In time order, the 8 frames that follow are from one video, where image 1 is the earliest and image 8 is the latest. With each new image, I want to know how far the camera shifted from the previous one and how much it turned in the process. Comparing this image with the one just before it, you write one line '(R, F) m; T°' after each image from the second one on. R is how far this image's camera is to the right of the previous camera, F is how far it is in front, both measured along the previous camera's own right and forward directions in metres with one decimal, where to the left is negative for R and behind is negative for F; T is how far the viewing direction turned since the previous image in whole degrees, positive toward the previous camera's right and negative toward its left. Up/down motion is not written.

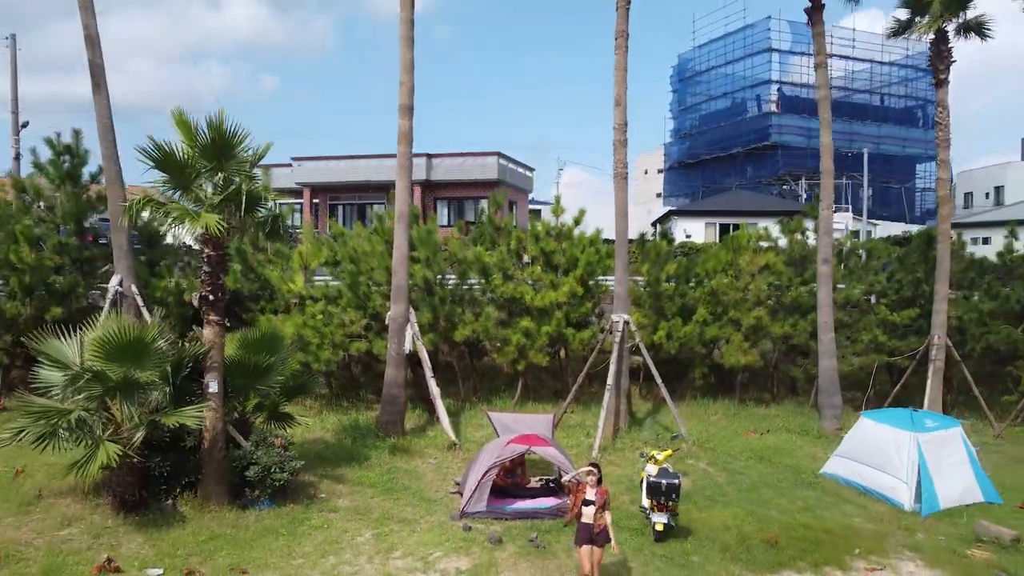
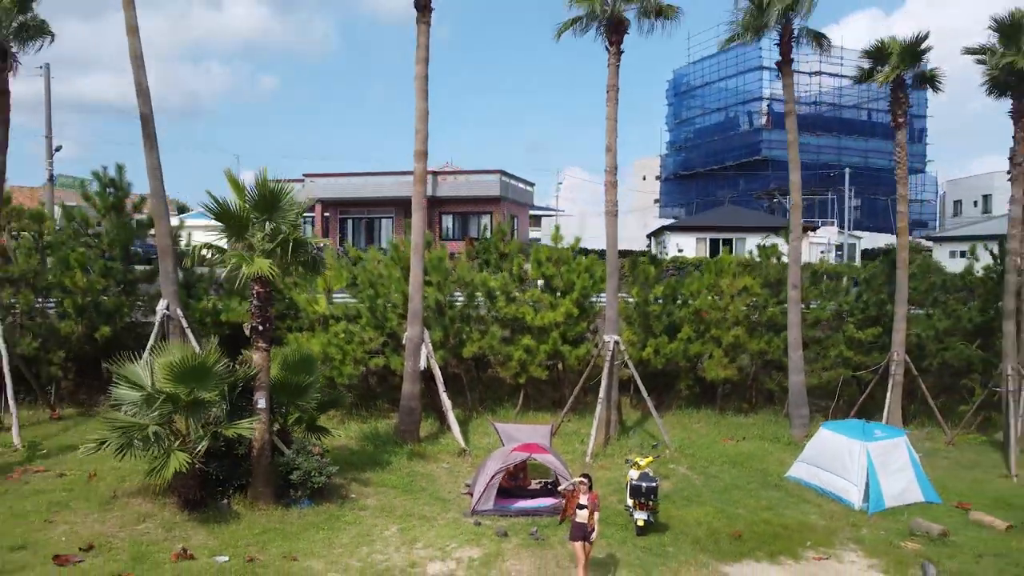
(0.0, -1.0) m; 0°
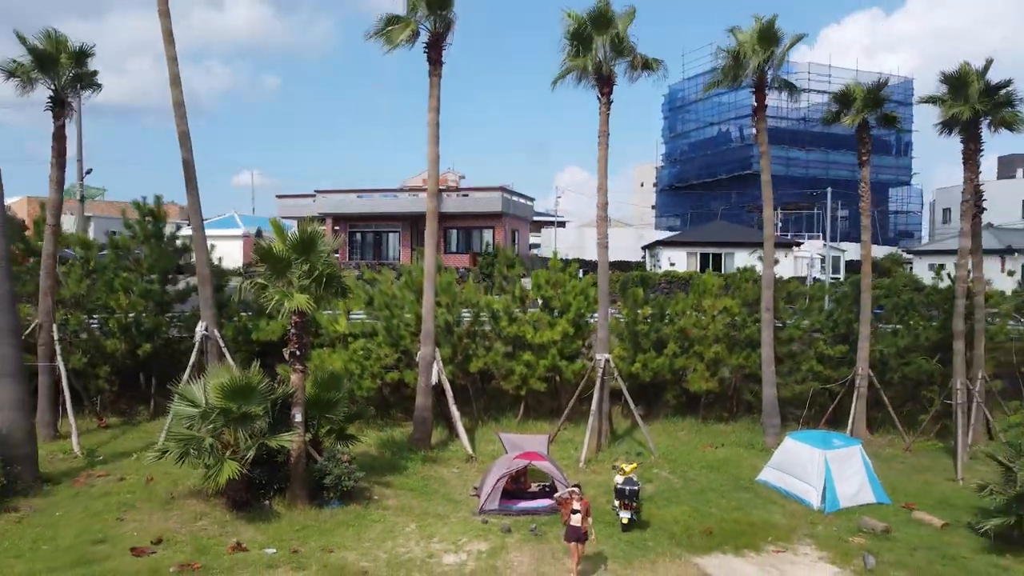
(0.0, -1.1) m; 0°
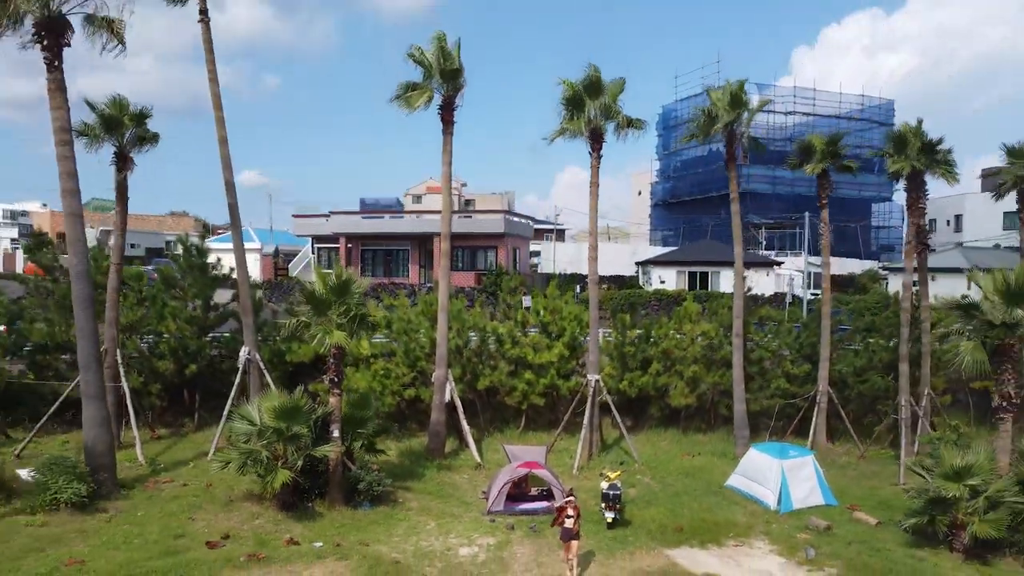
(0.0, -1.5) m; 0°
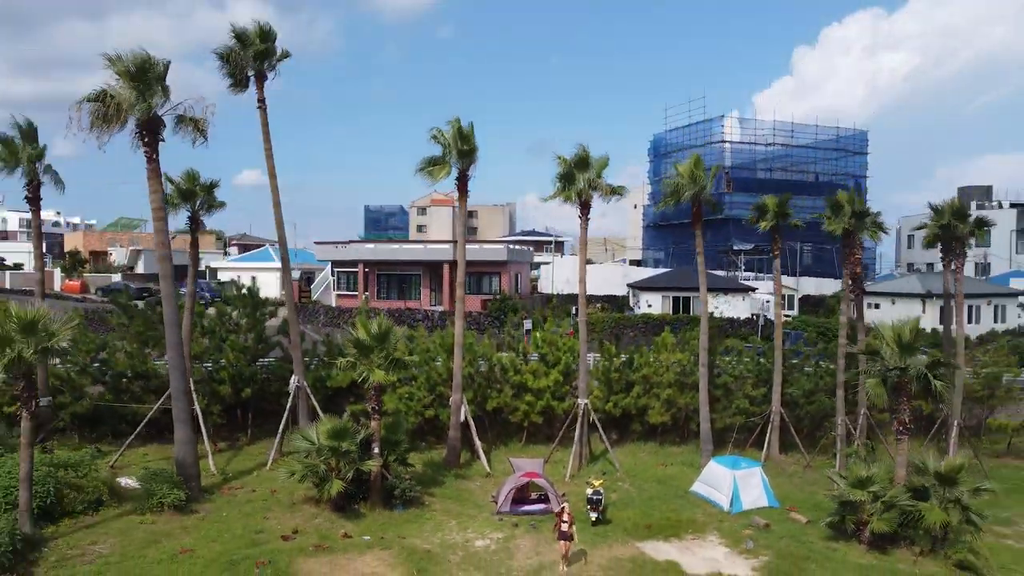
(-0.1, -2.4) m; 0°
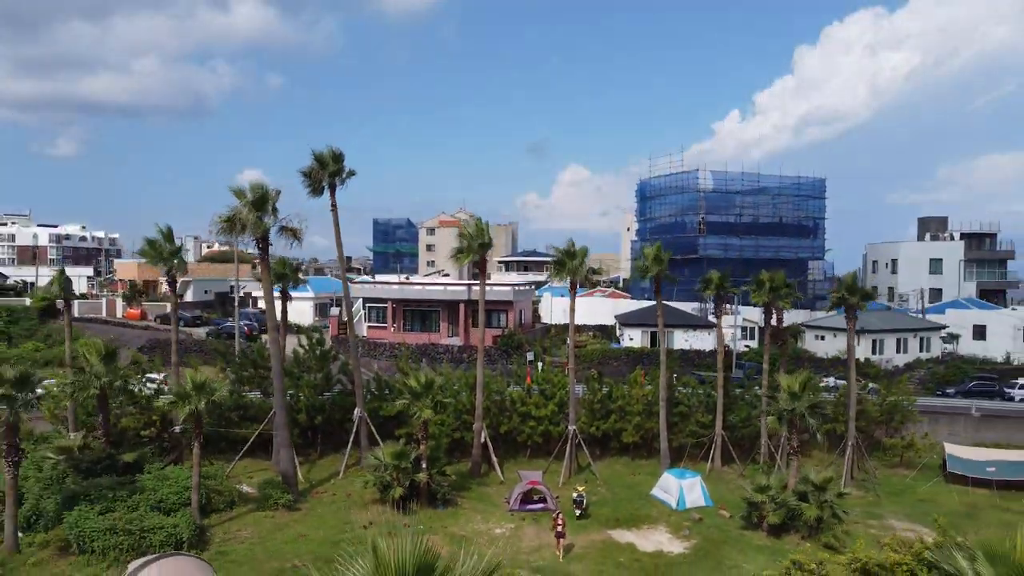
(-0.2, -4.8) m; 0°
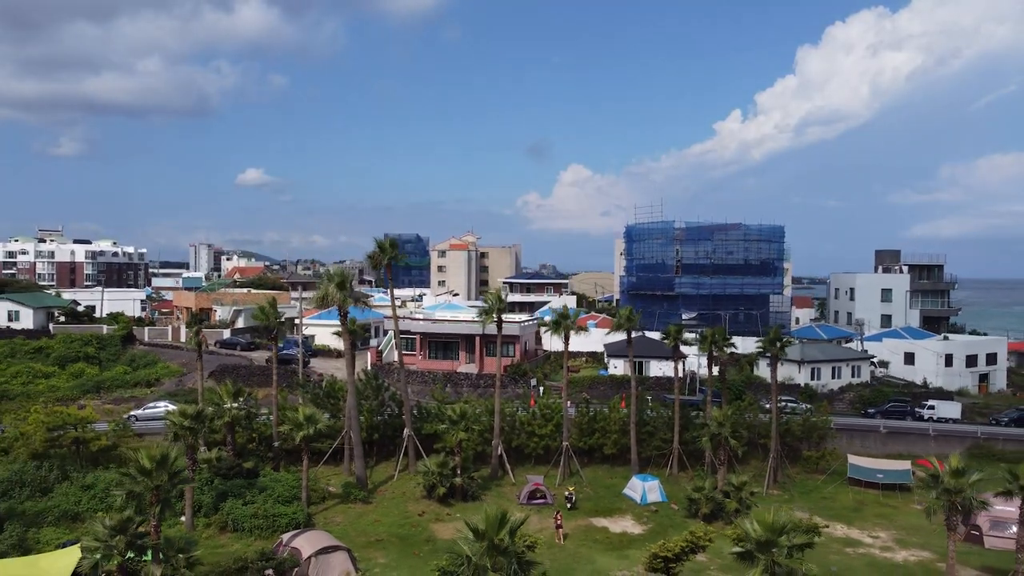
(-0.3, -6.6) m; 0°
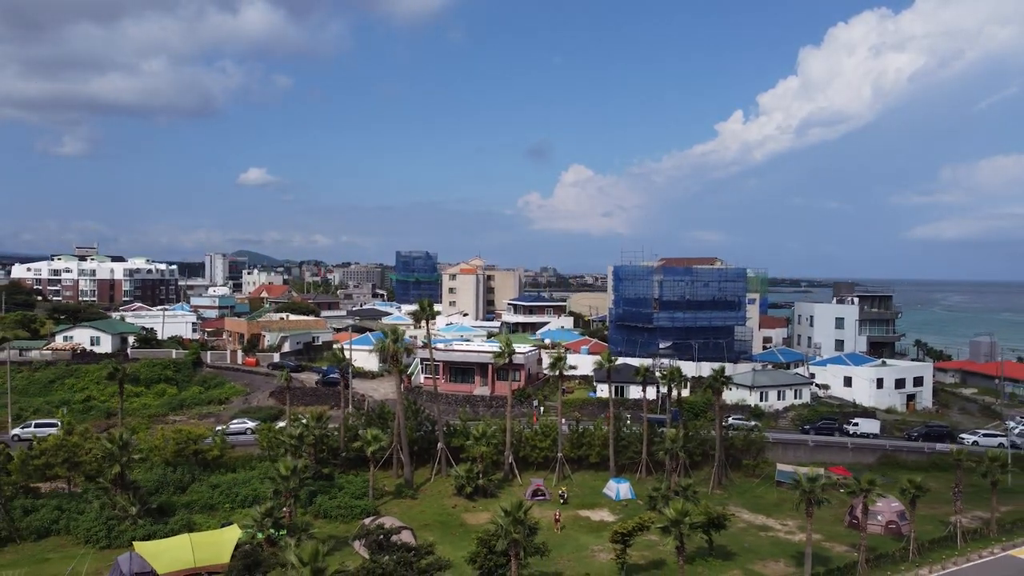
(-0.3, -8.3) m; 0°
